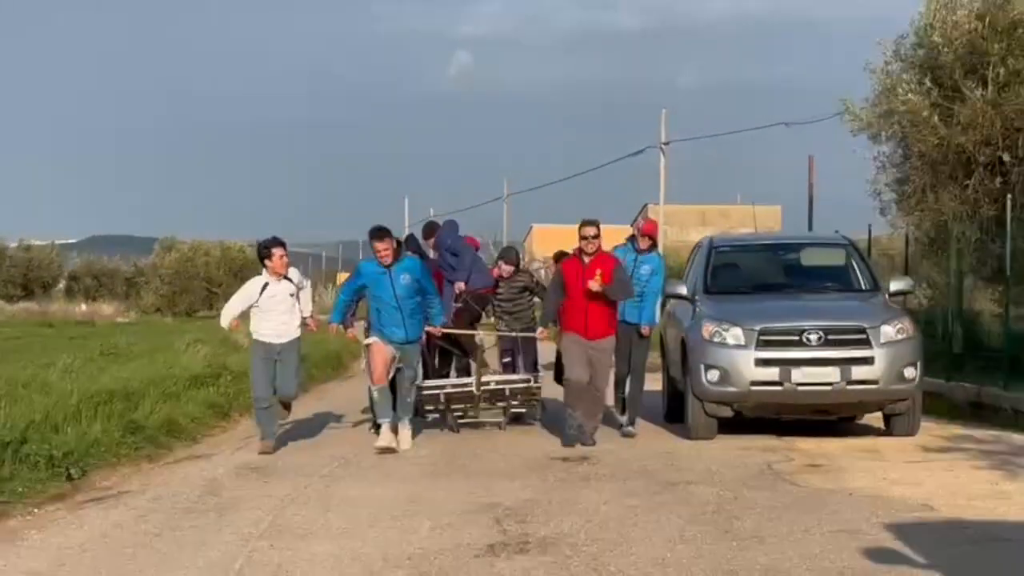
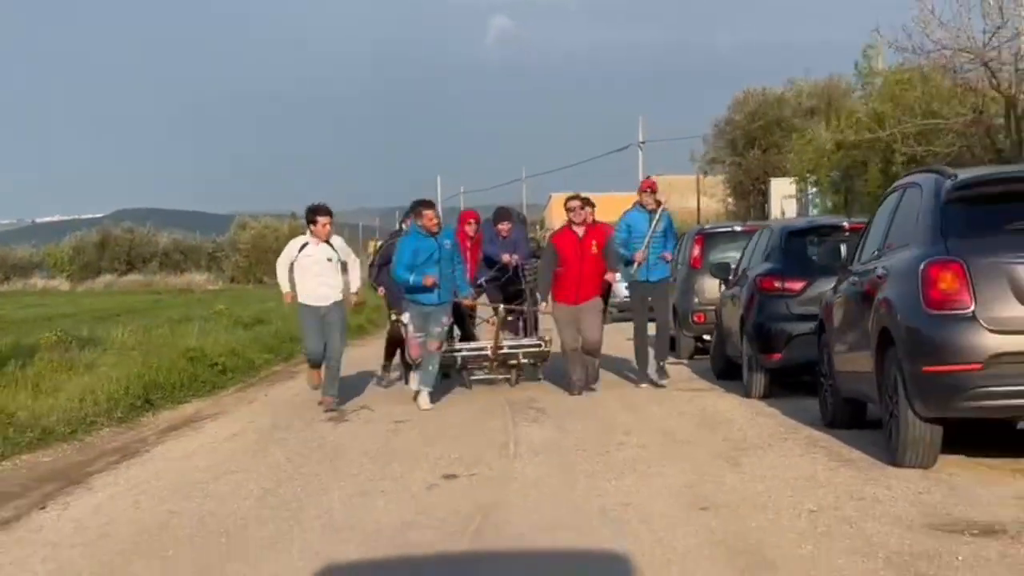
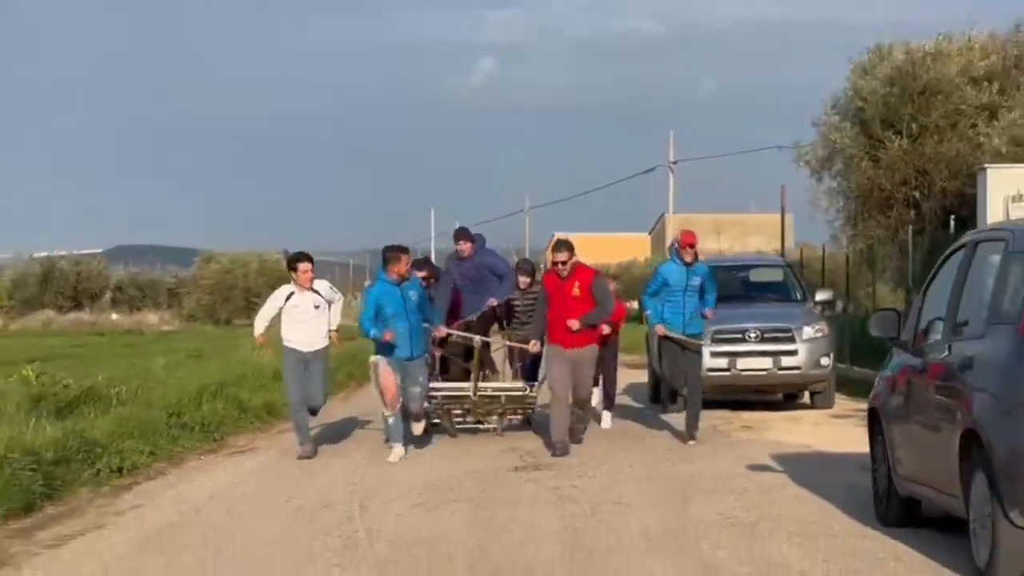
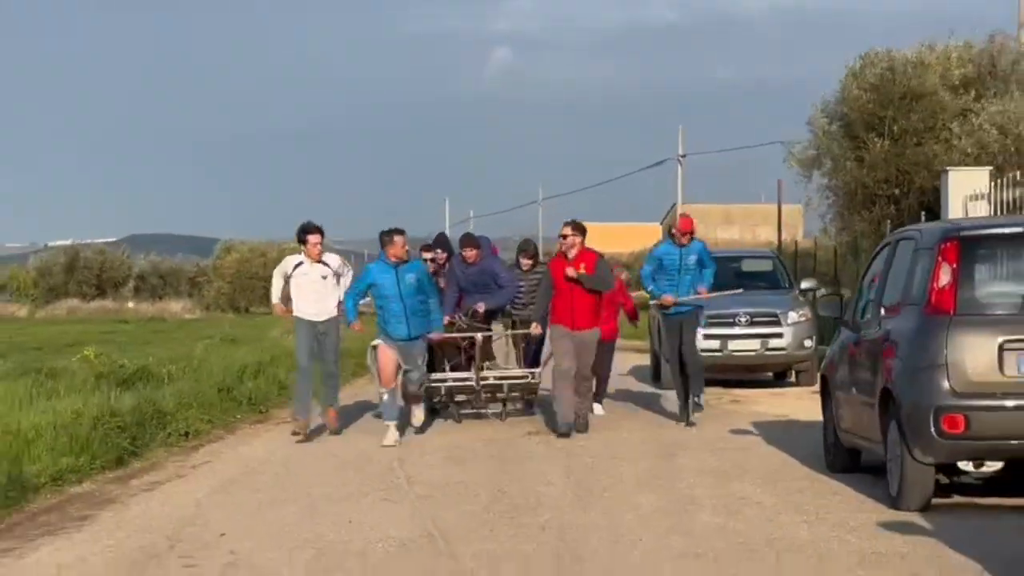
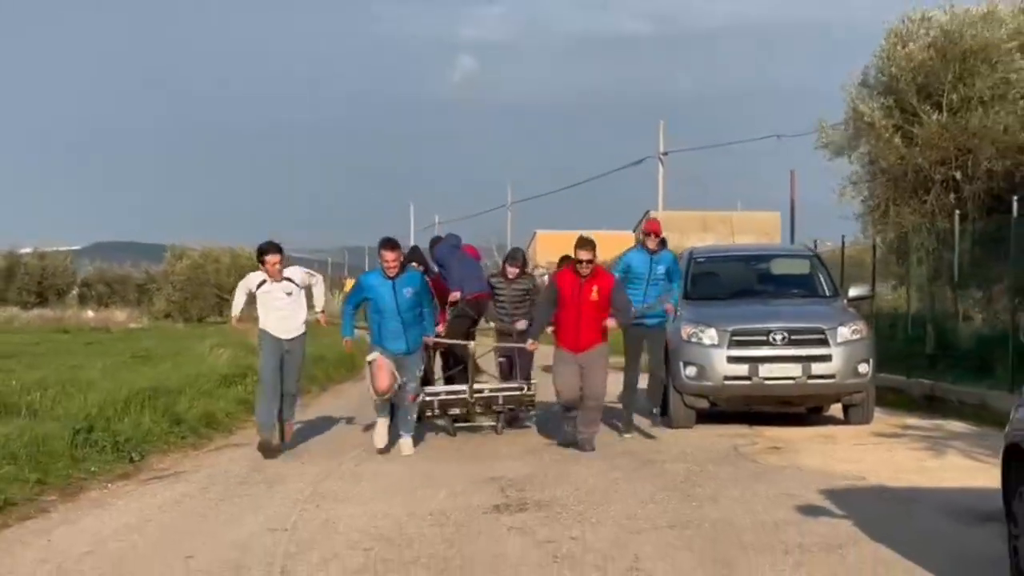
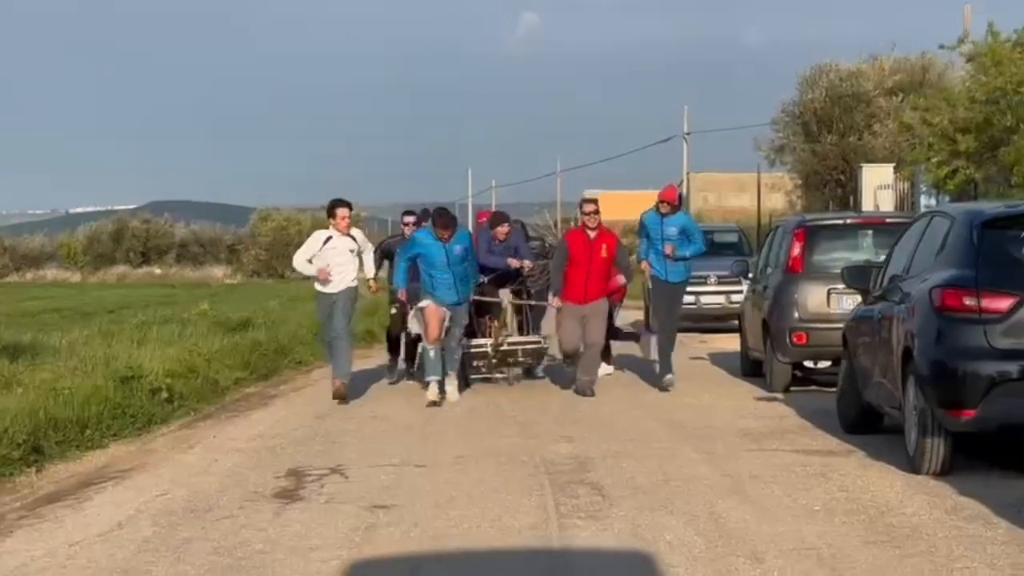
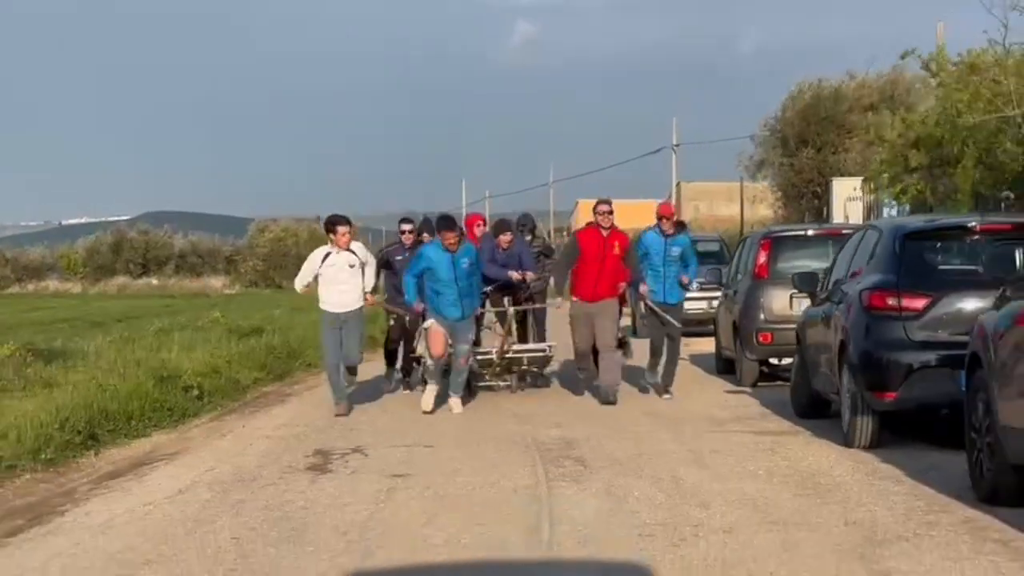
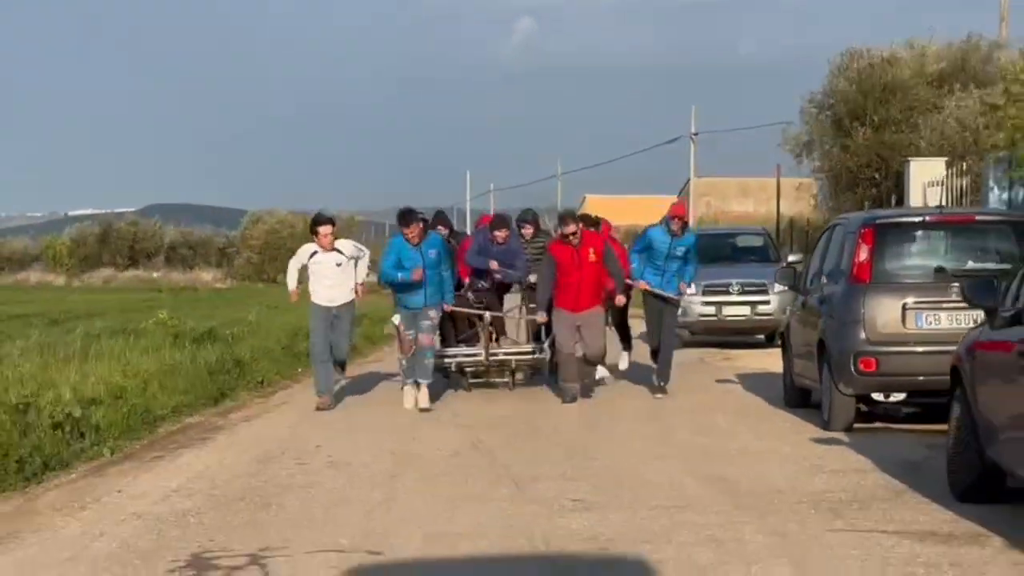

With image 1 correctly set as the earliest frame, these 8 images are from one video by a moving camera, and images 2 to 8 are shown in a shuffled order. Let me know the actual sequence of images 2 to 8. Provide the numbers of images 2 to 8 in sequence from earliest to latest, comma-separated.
5, 3, 4, 8, 6, 7, 2
